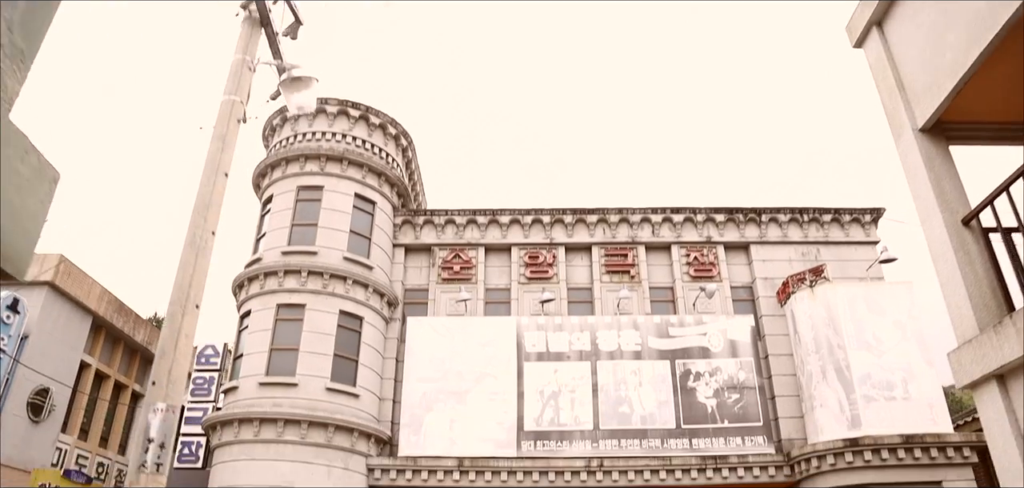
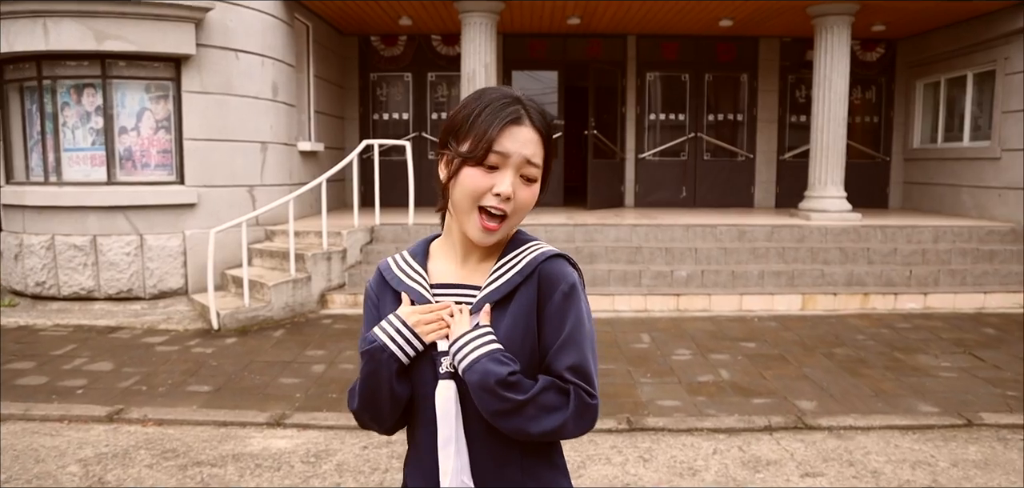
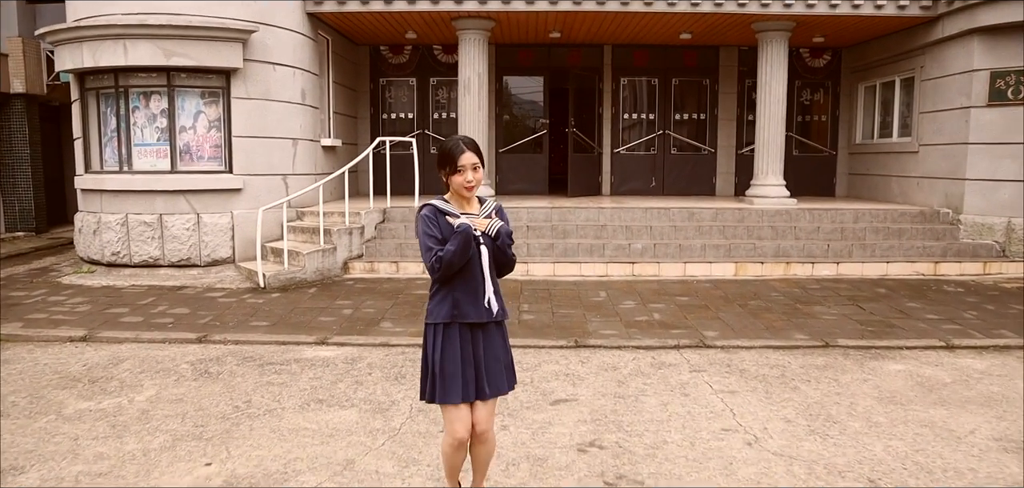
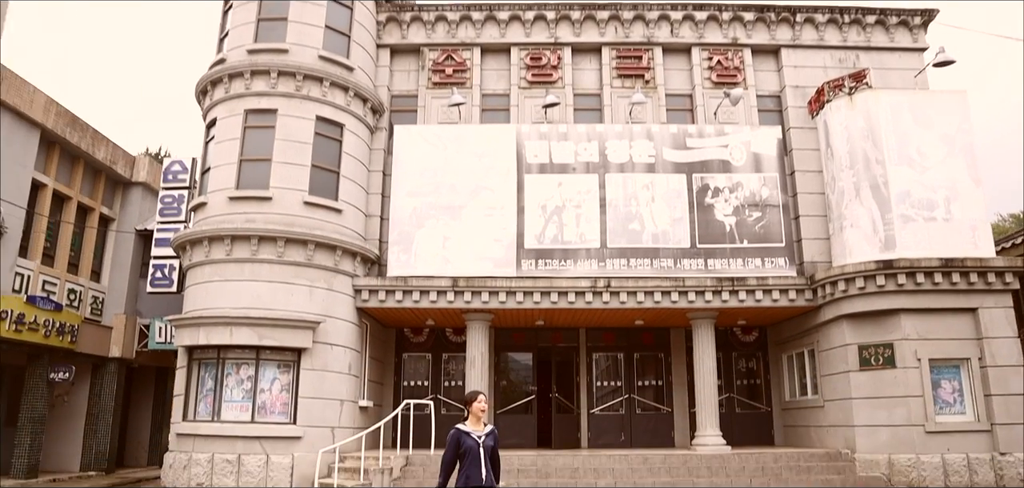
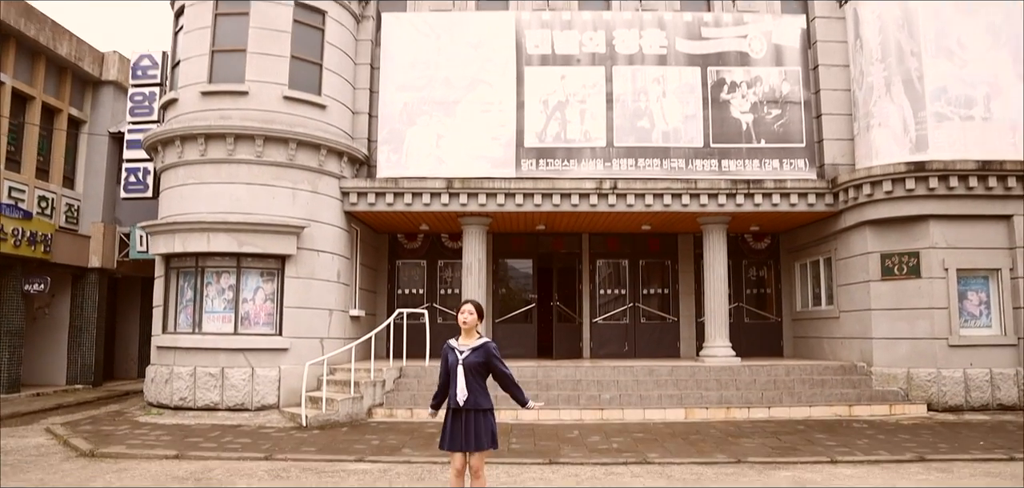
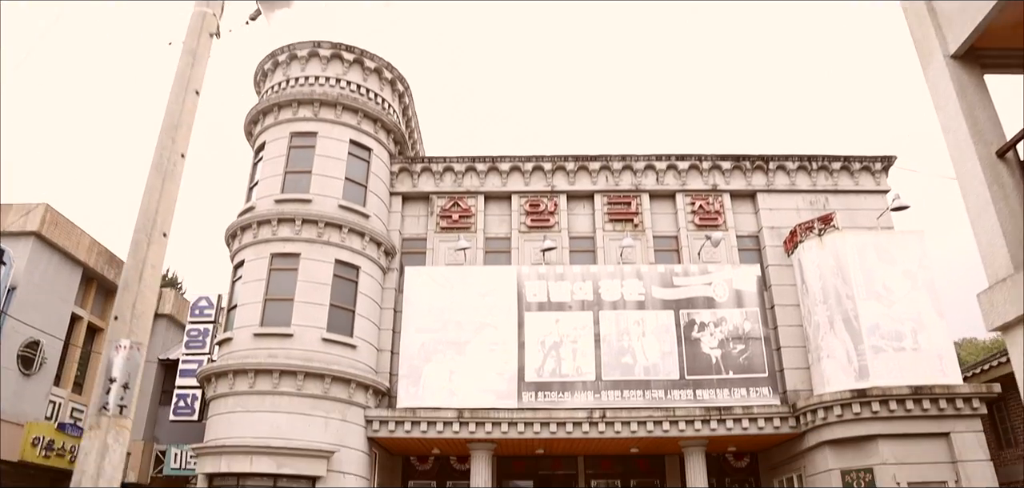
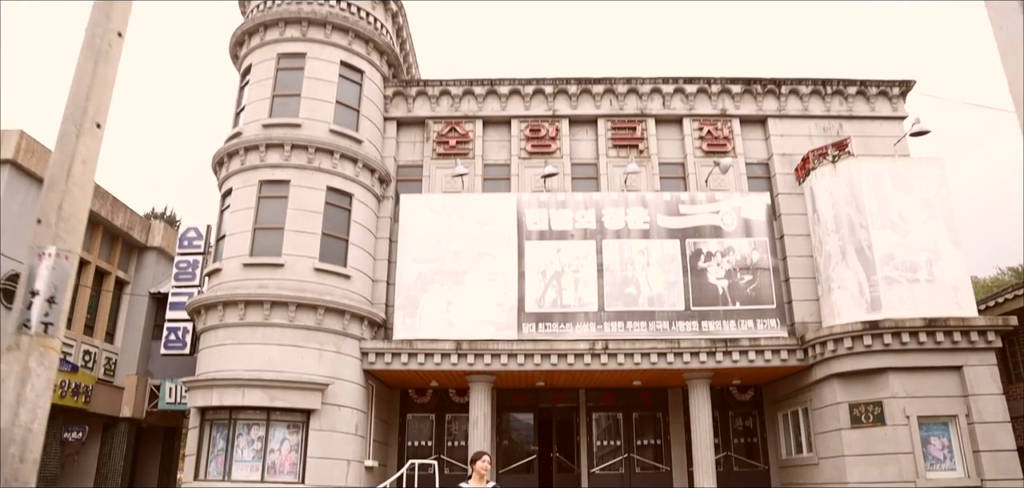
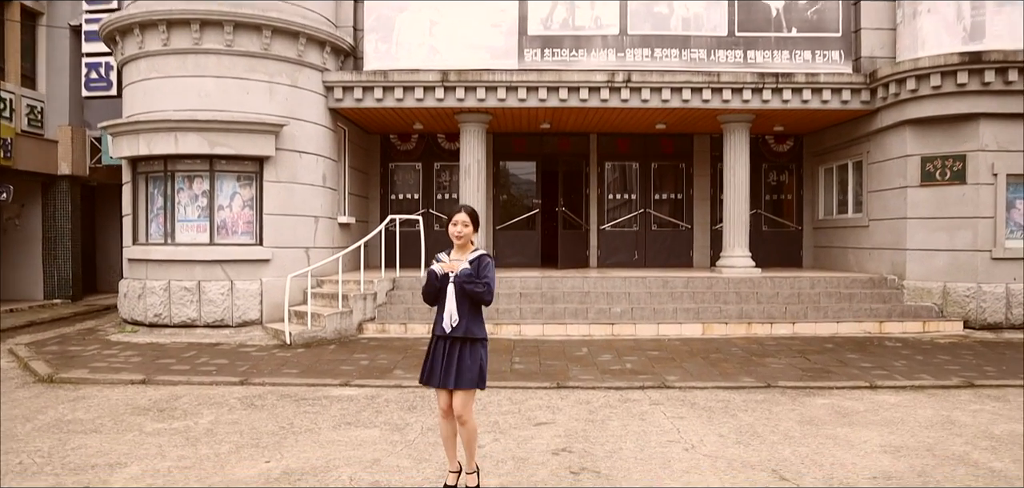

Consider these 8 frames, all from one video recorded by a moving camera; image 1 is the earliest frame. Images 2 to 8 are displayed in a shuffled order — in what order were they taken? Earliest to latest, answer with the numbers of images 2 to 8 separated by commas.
6, 7, 4, 5, 8, 3, 2
